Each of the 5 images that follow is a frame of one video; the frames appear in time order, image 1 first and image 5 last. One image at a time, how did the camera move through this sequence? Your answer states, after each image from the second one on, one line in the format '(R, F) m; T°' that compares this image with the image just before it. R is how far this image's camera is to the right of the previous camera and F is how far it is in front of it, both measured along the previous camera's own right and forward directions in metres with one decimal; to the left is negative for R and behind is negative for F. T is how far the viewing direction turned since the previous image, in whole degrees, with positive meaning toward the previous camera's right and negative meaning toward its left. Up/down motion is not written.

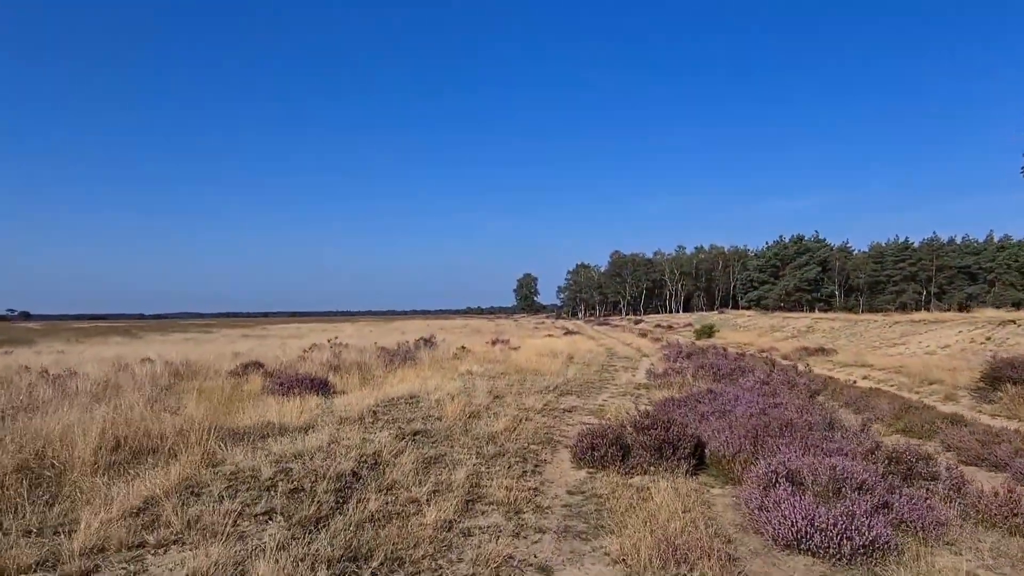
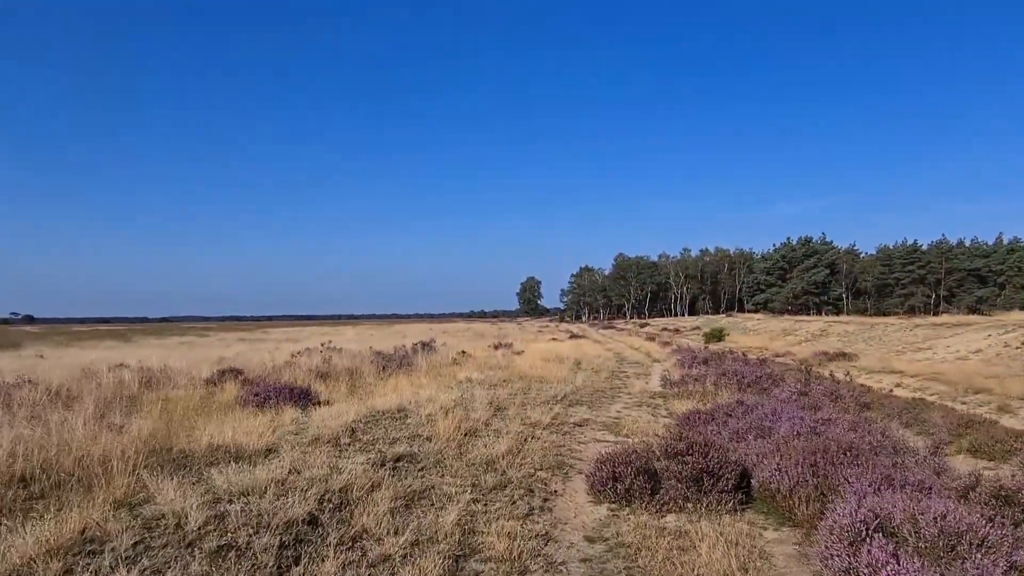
(0.0, +1.3) m; 0°
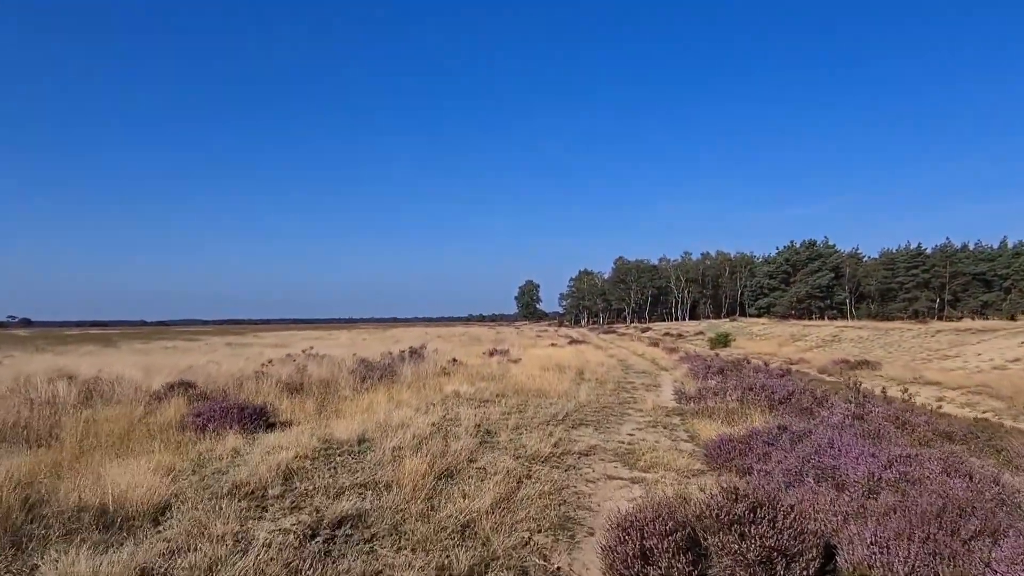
(+0.1, +1.8) m; 0°
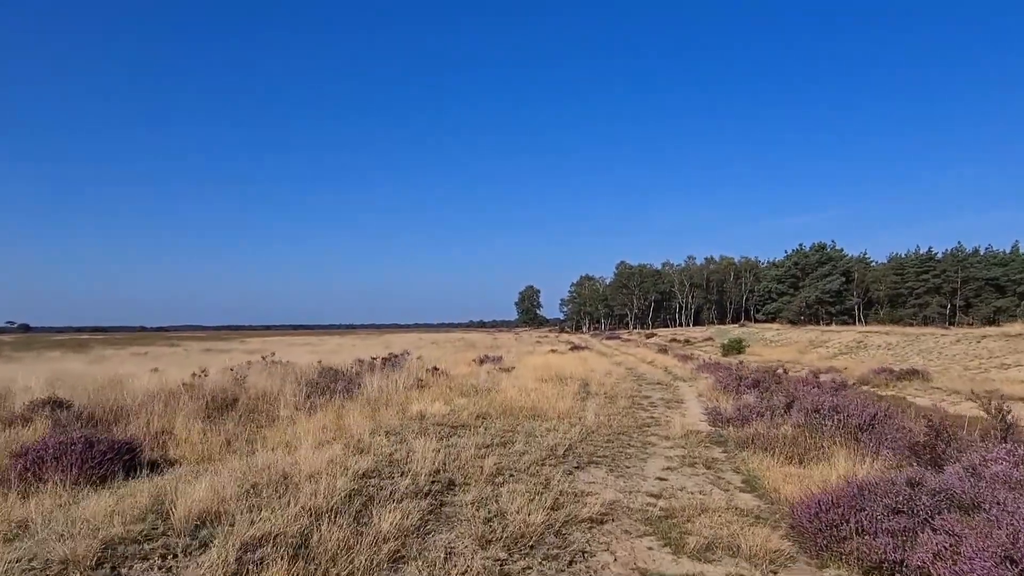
(+0.3, +3.0) m; 0°
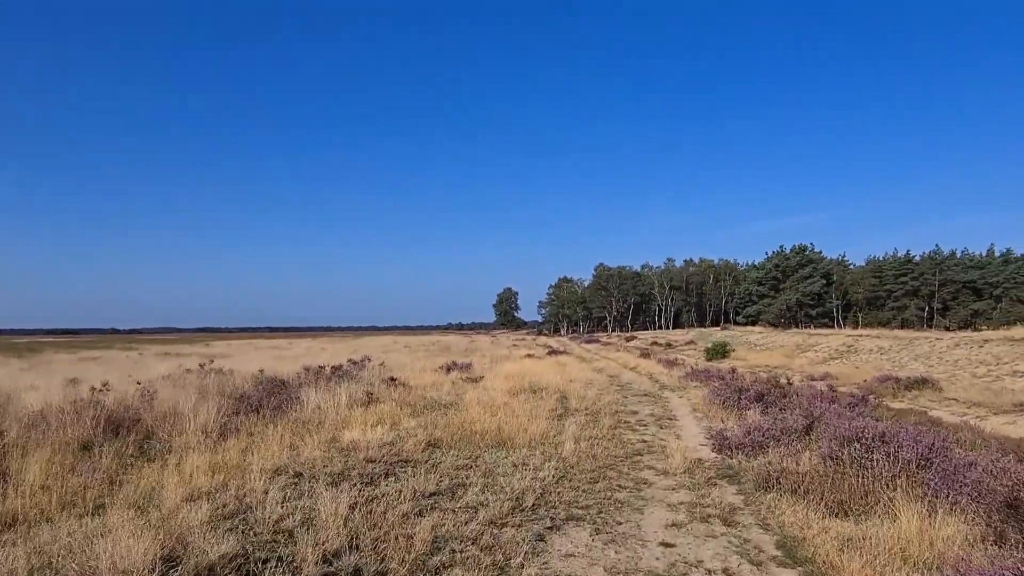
(+0.3, +2.1) m; +2°
